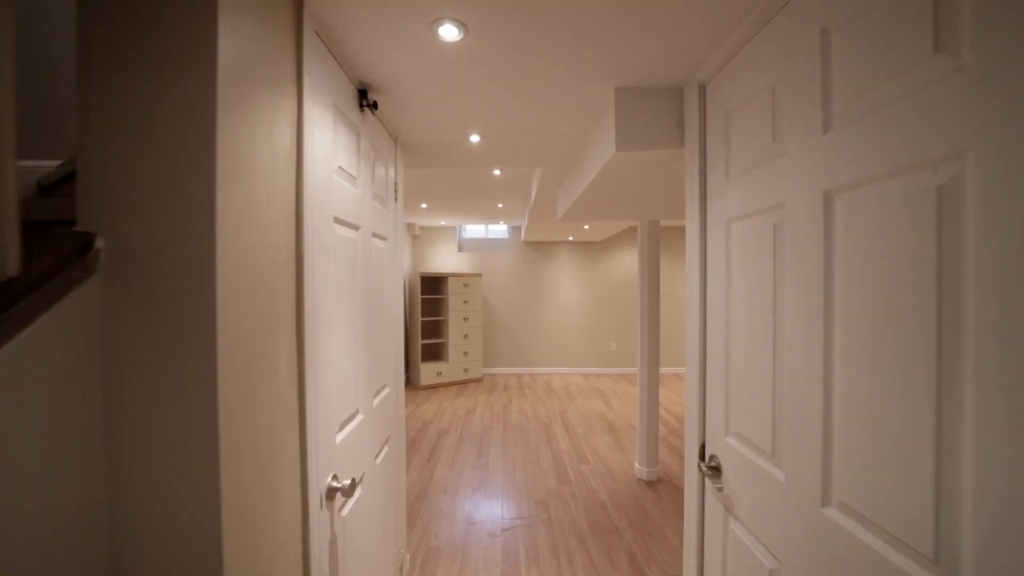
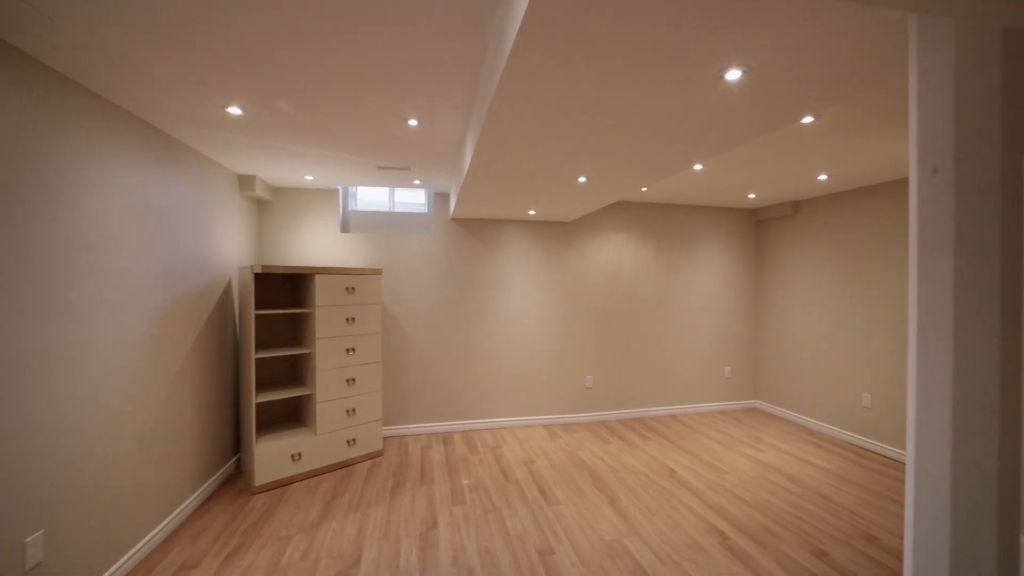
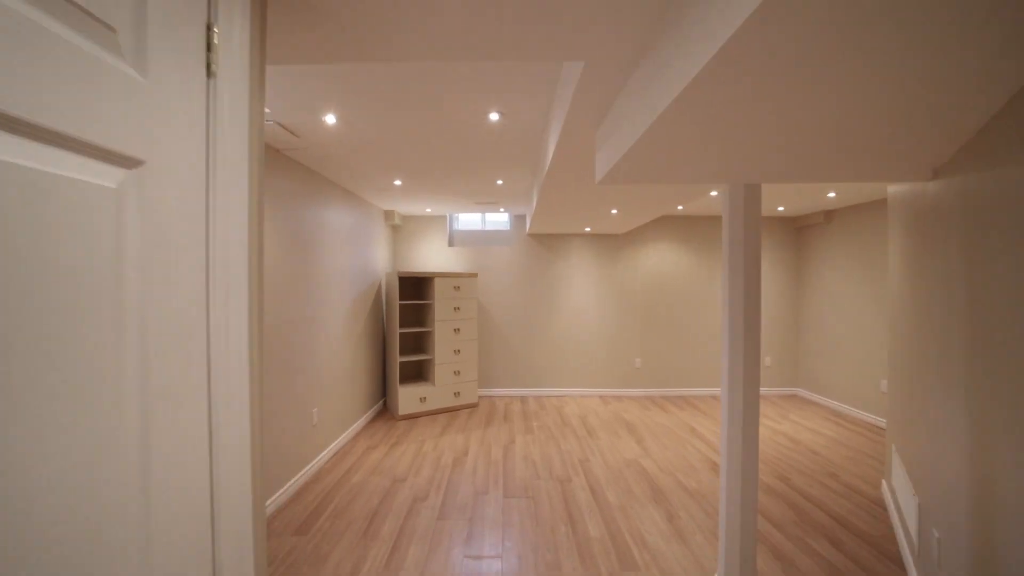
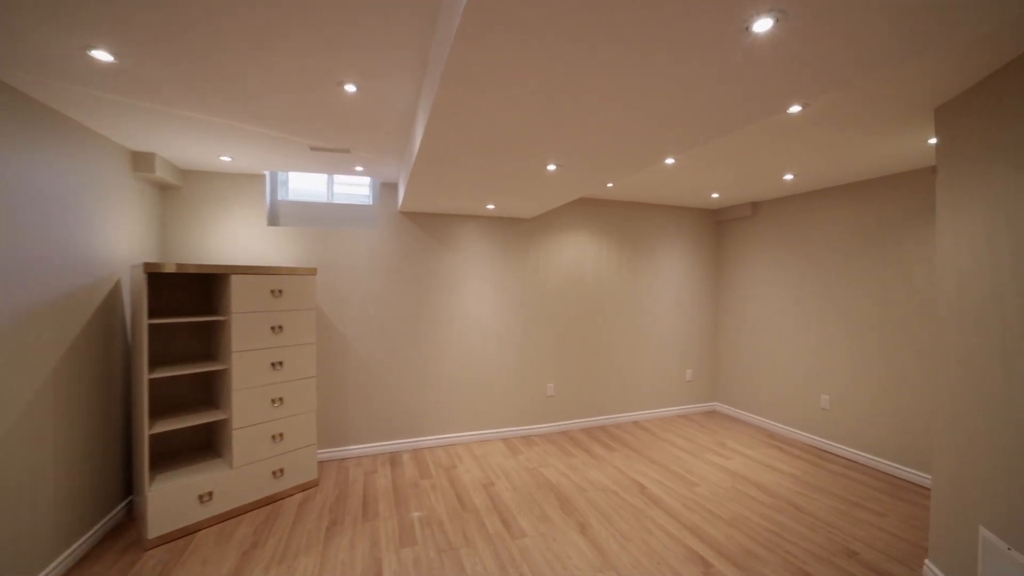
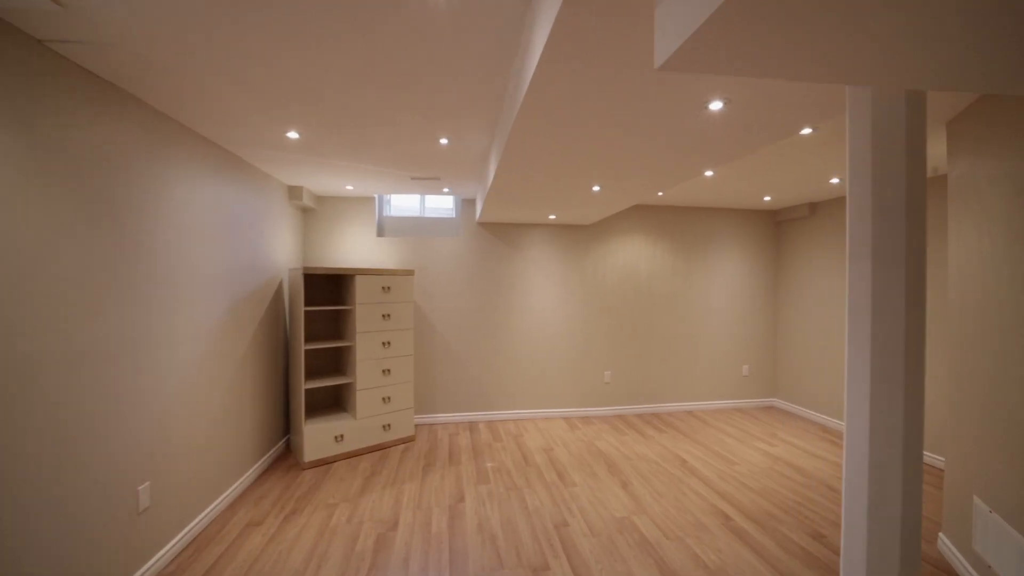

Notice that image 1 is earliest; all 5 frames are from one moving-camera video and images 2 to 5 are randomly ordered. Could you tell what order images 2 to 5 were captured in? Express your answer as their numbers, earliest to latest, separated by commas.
3, 5, 2, 4
